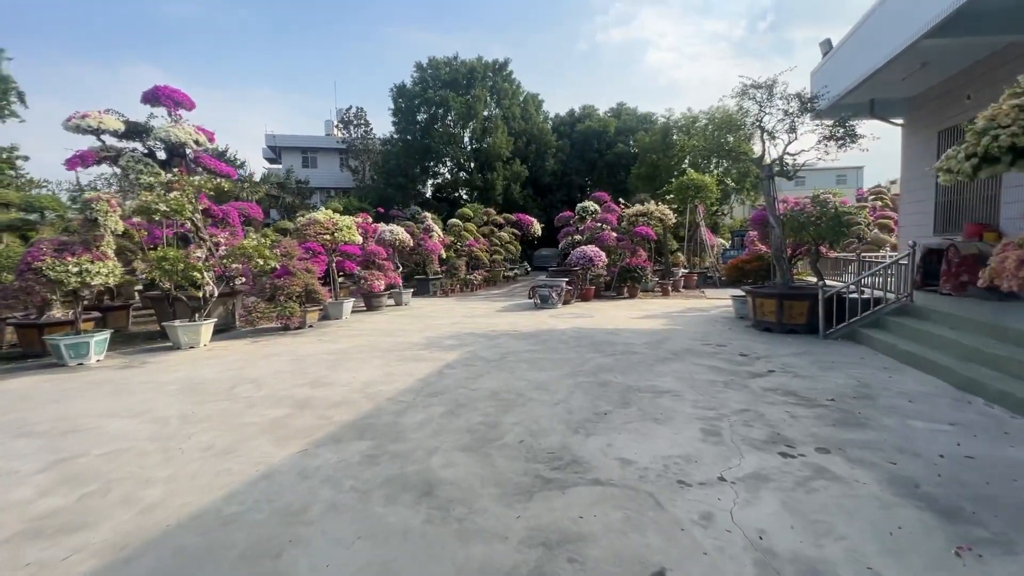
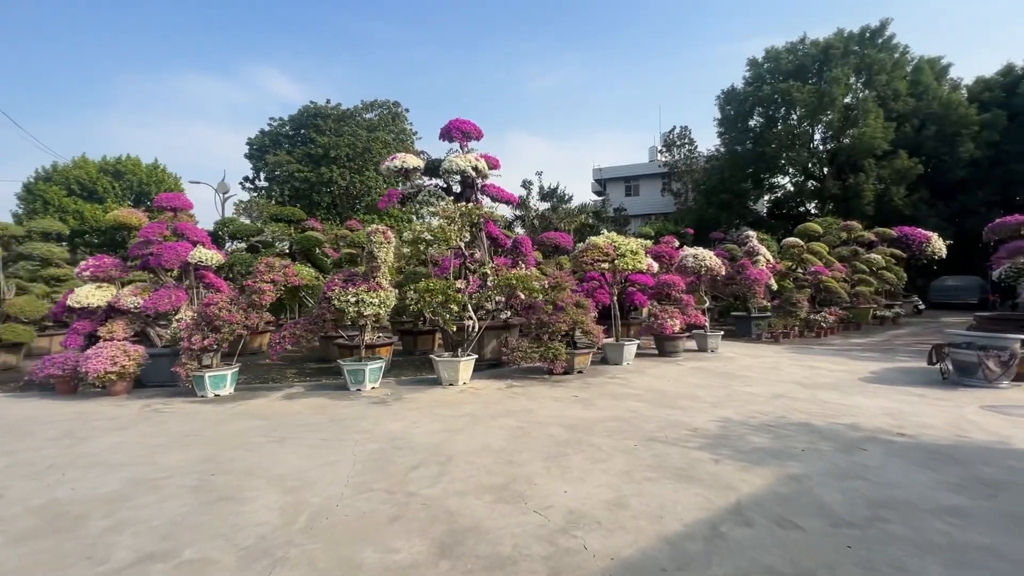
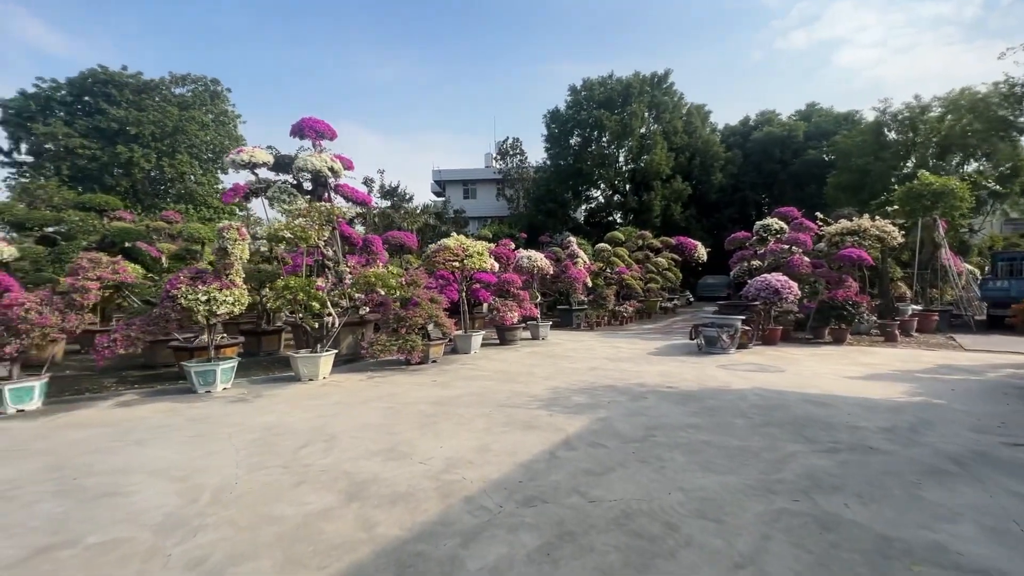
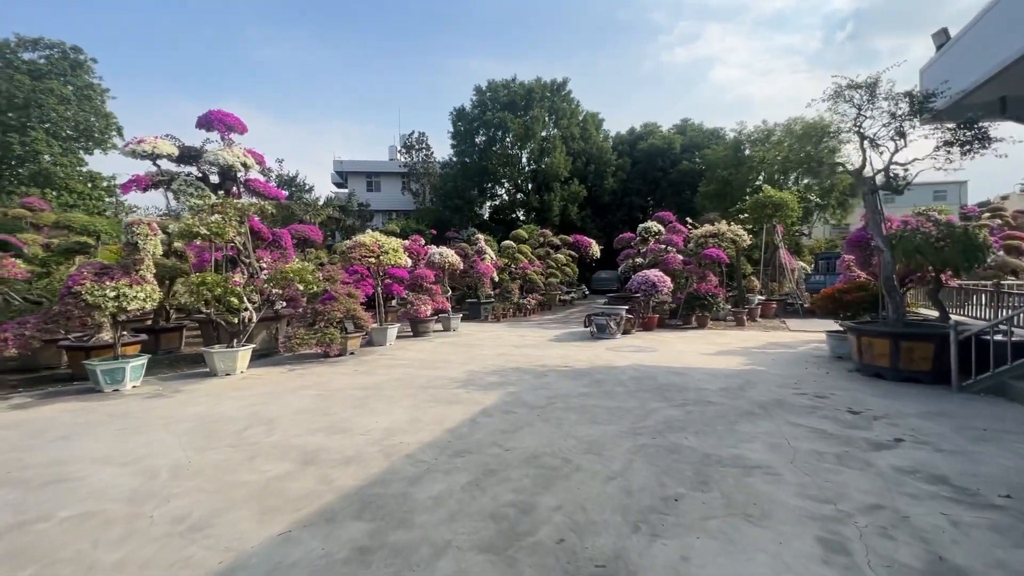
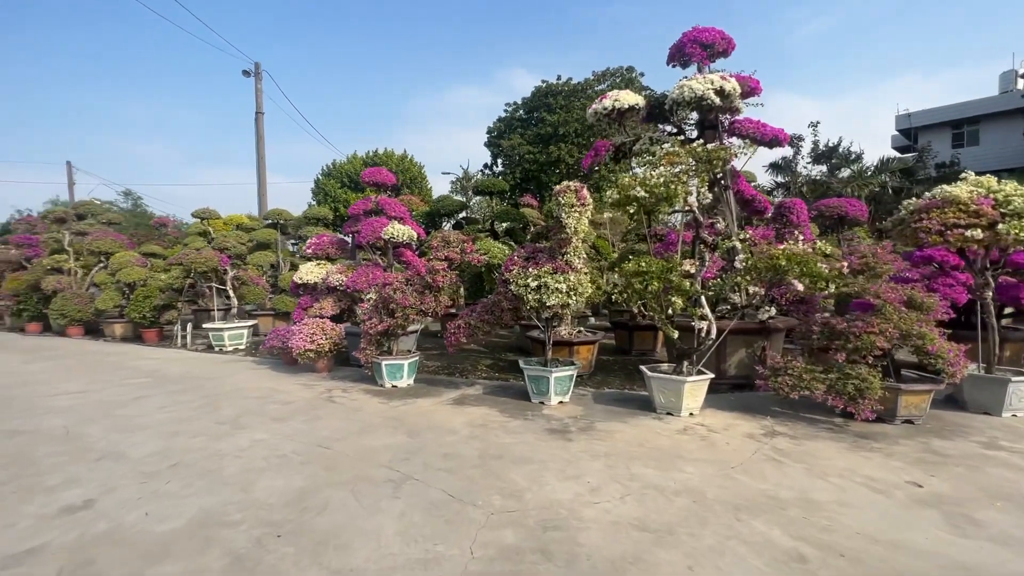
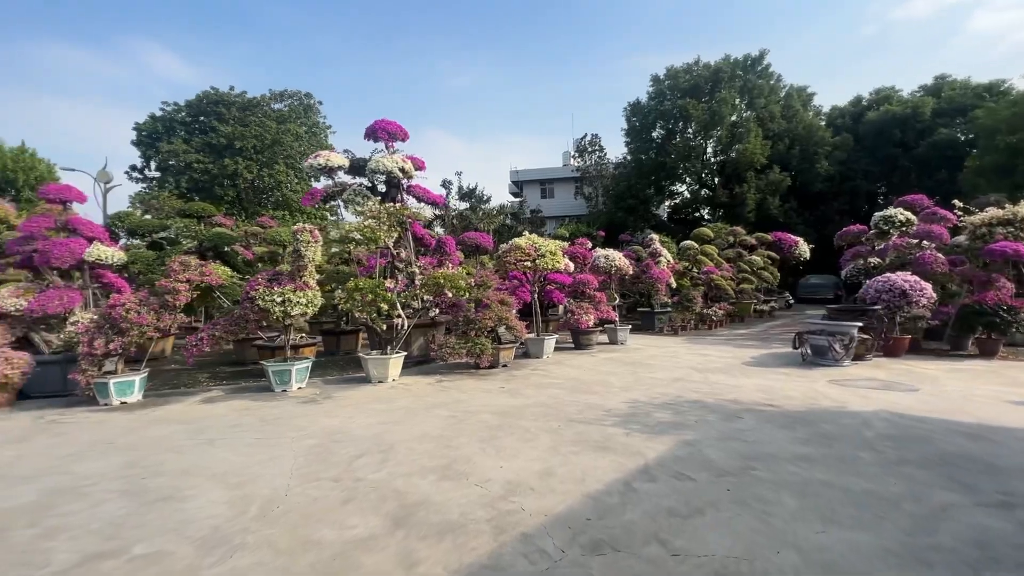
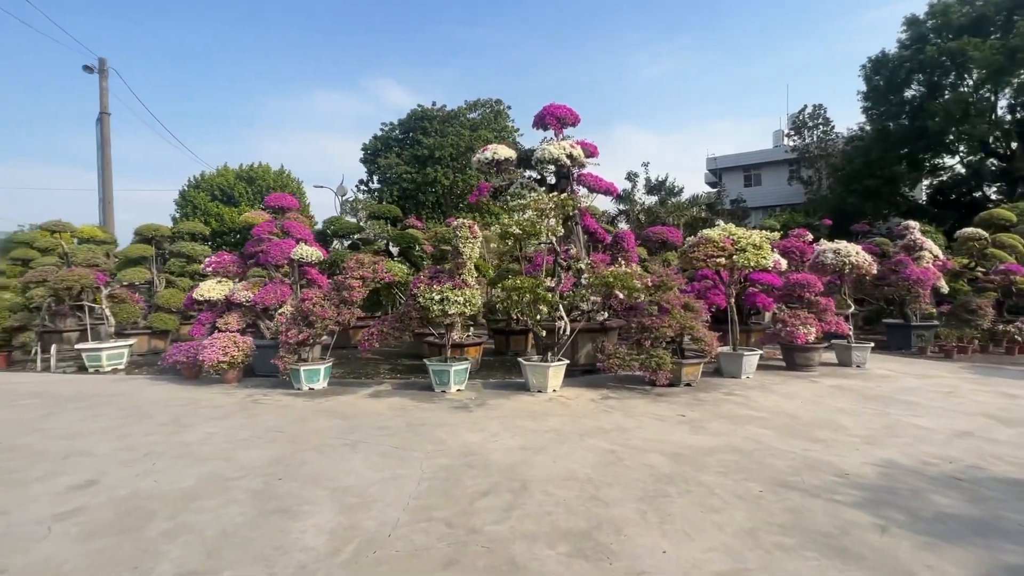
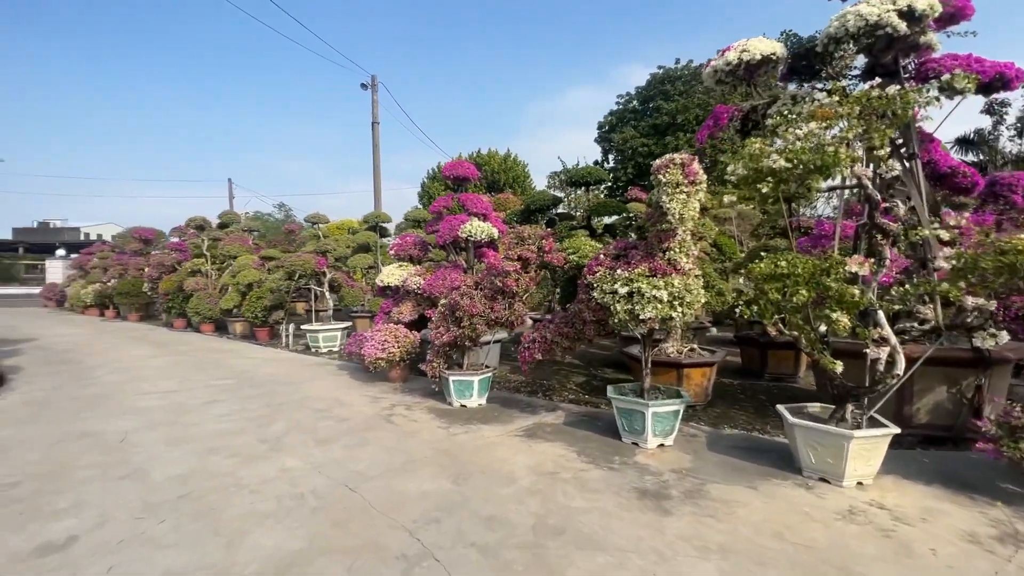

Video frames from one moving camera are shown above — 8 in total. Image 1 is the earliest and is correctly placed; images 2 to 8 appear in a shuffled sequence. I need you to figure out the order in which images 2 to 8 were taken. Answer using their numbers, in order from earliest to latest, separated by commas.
4, 3, 6, 2, 7, 5, 8
